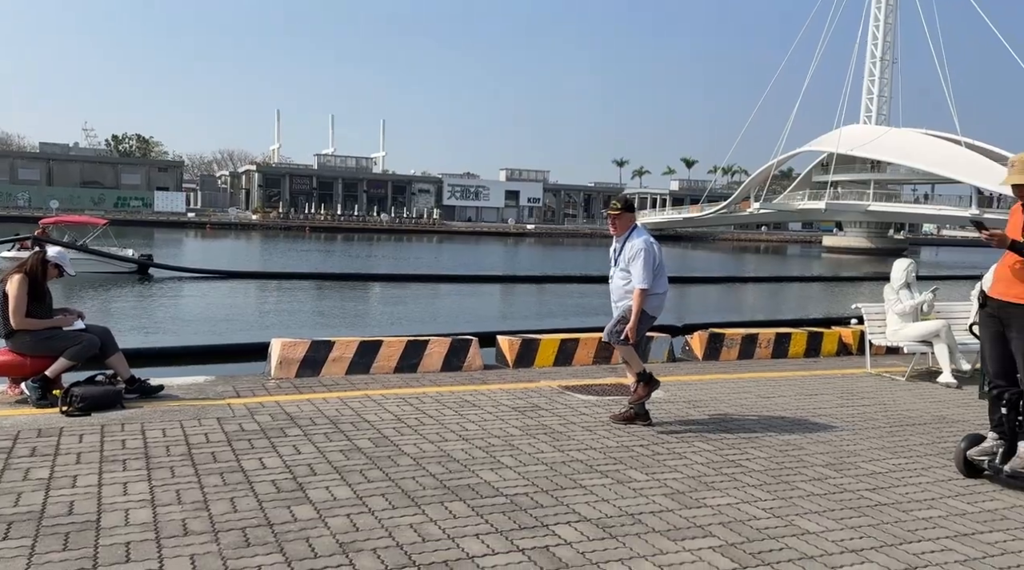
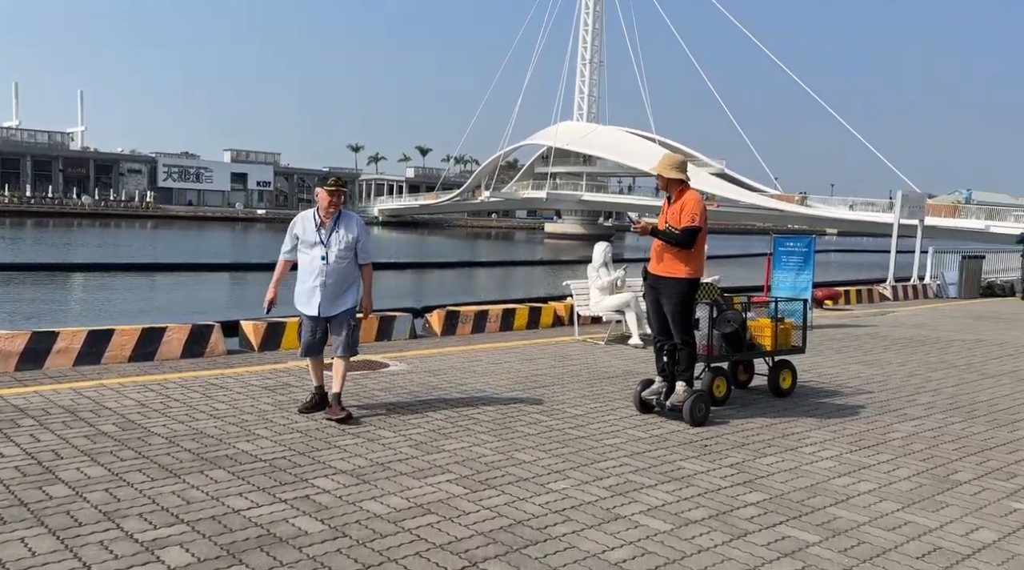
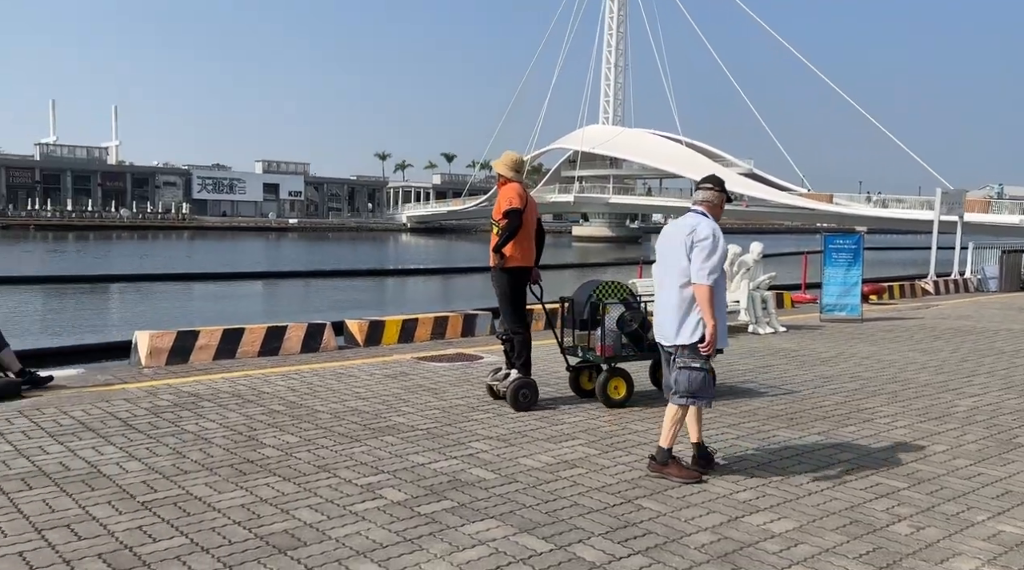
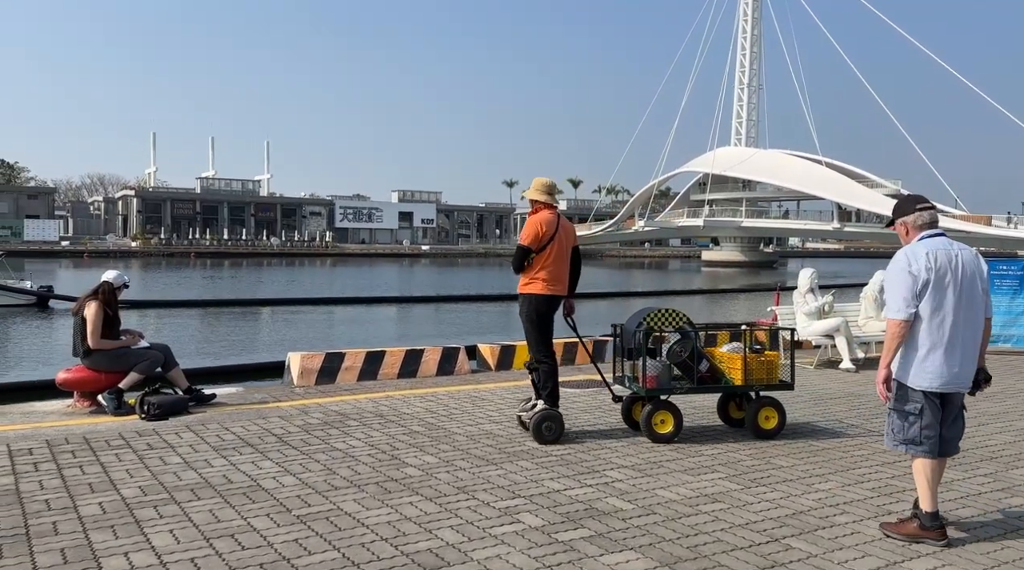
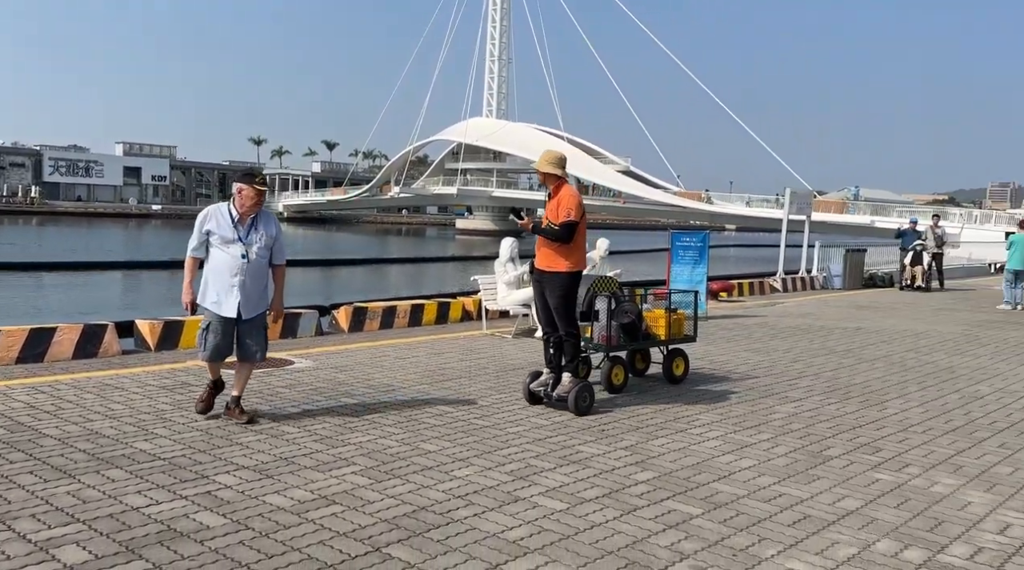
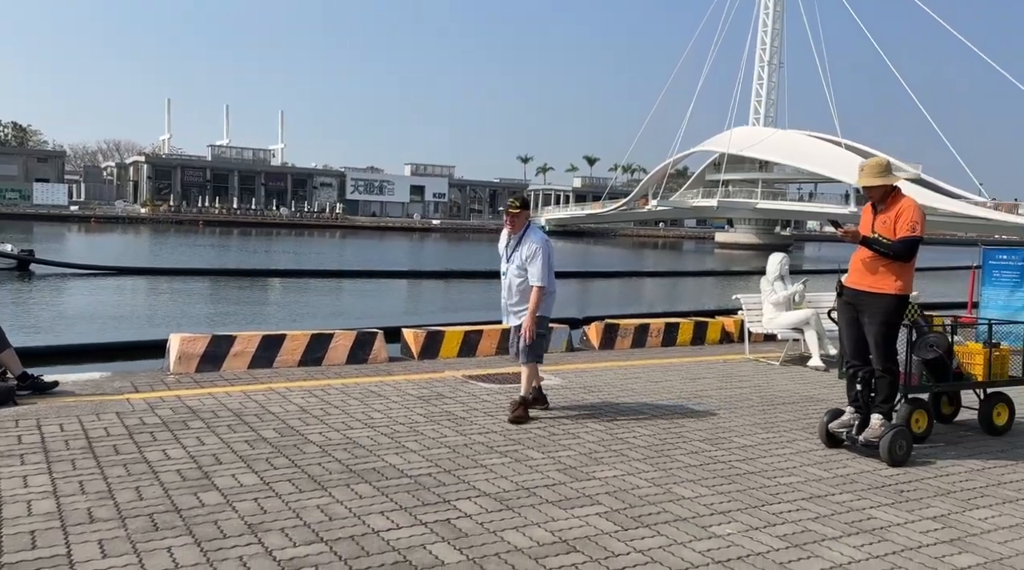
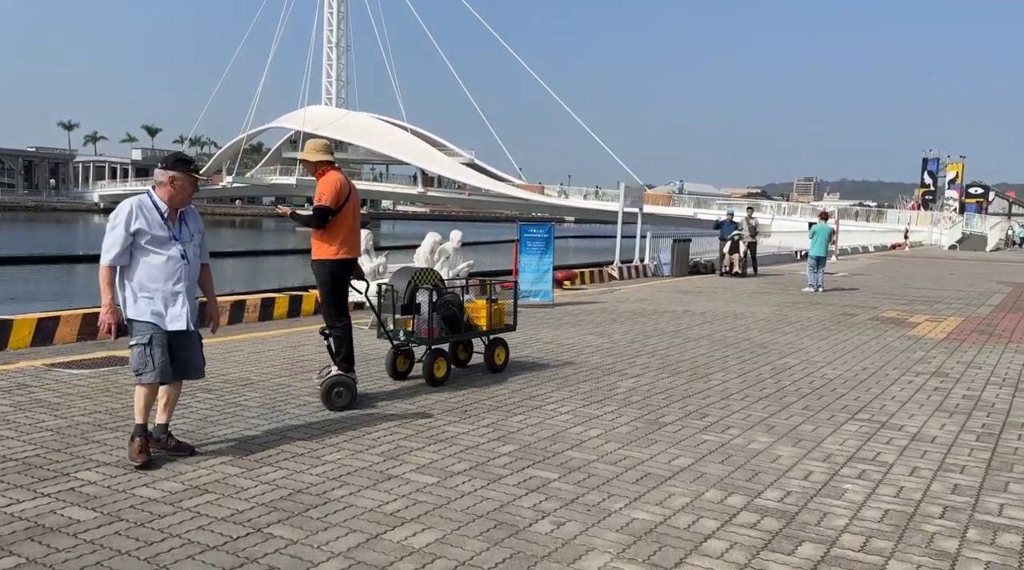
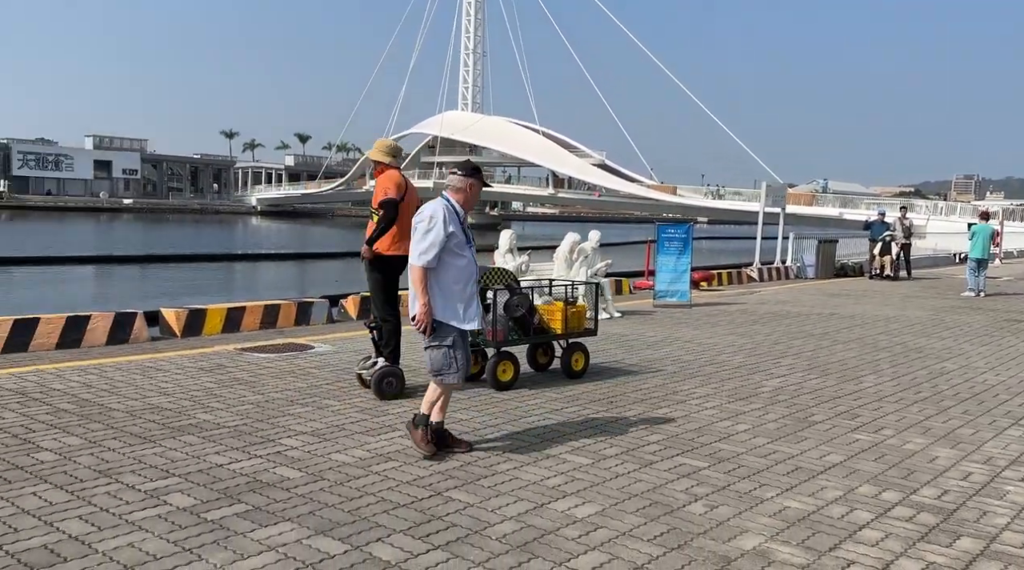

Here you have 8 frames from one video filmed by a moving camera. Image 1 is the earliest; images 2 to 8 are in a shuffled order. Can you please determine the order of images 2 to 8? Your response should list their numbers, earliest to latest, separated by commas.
6, 2, 5, 7, 8, 3, 4
